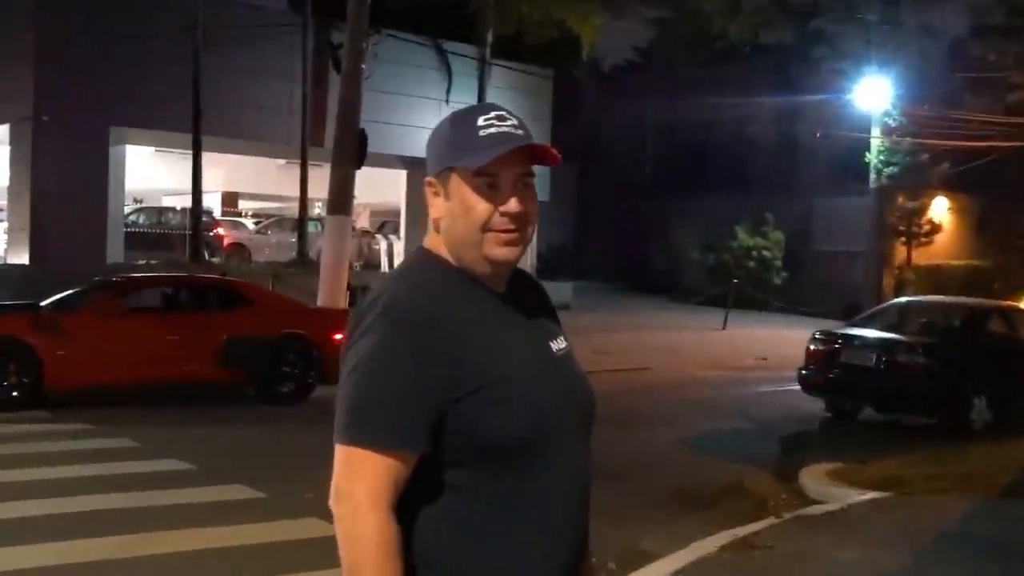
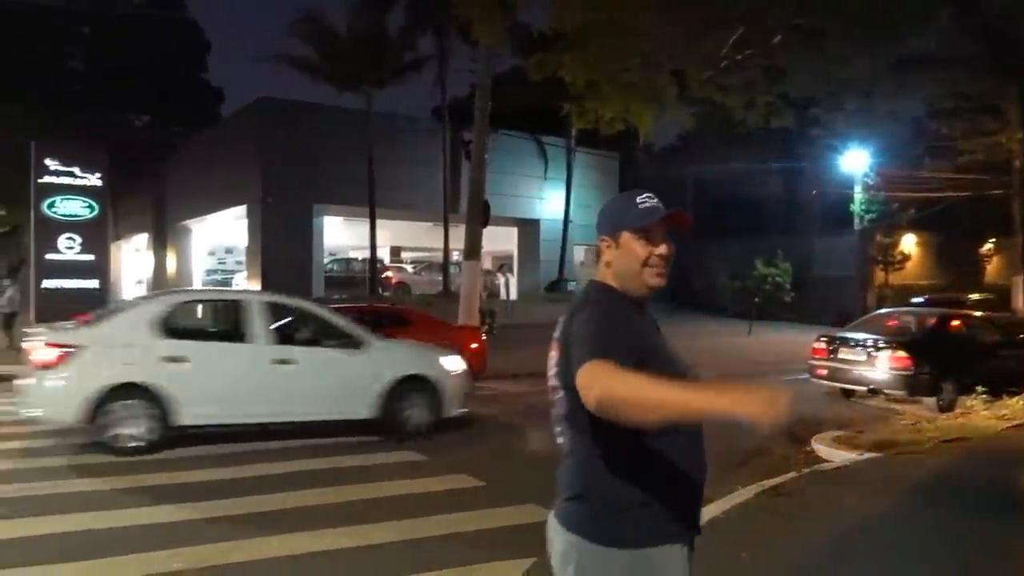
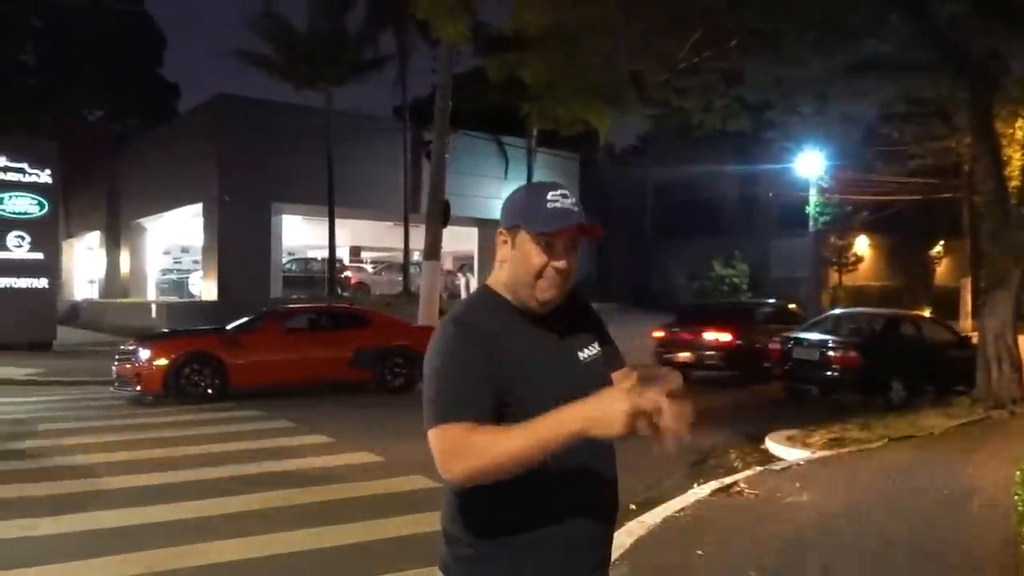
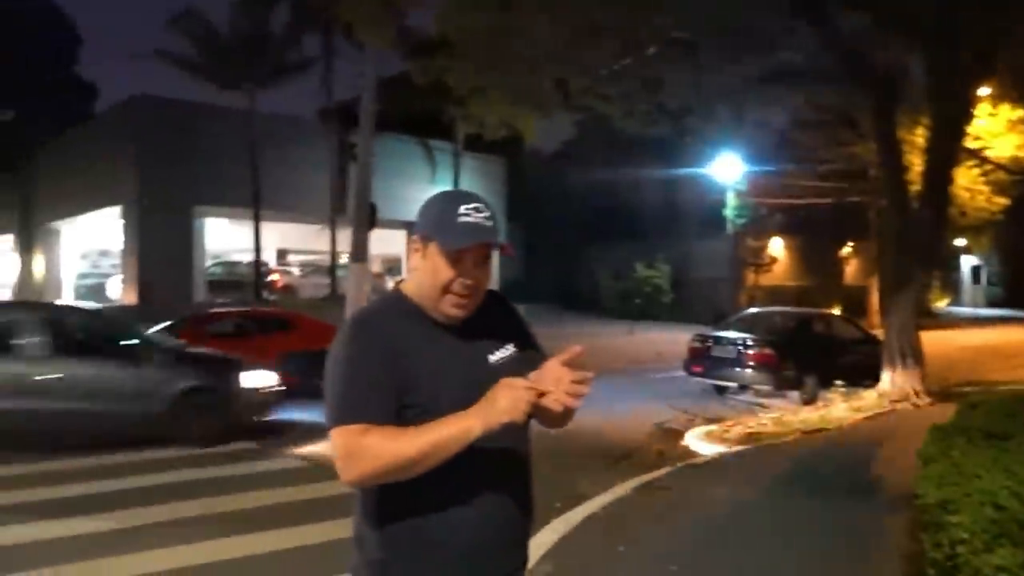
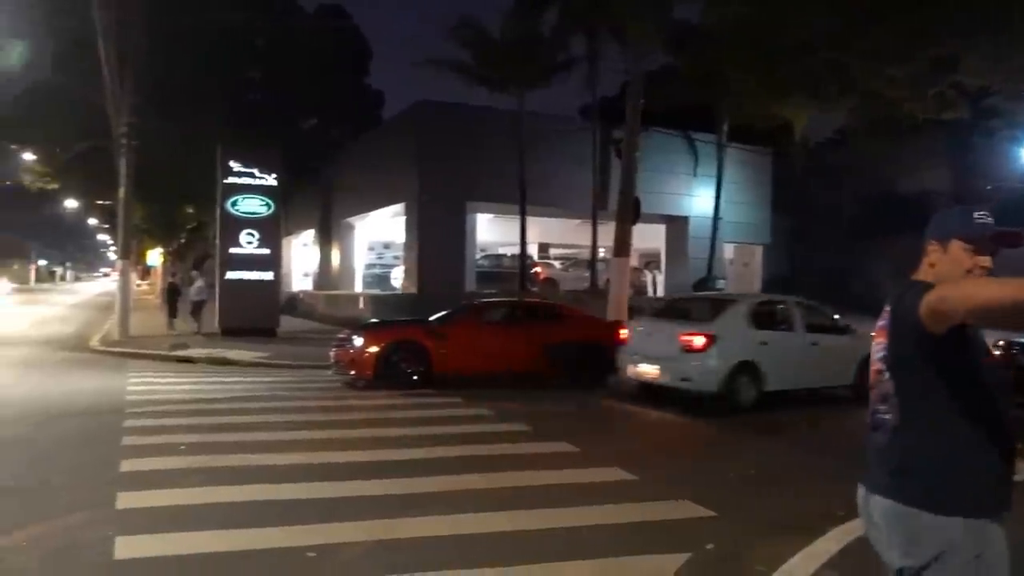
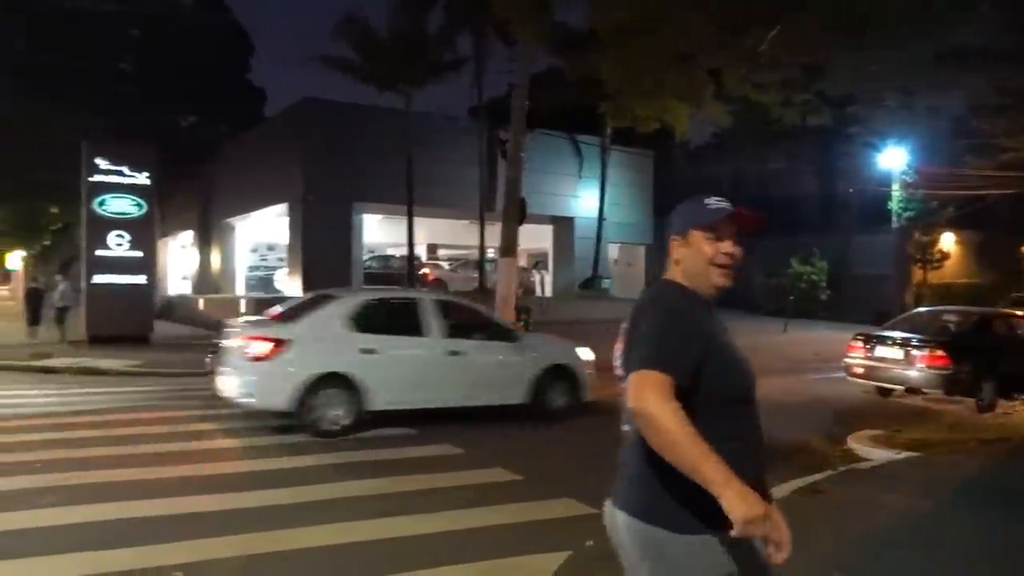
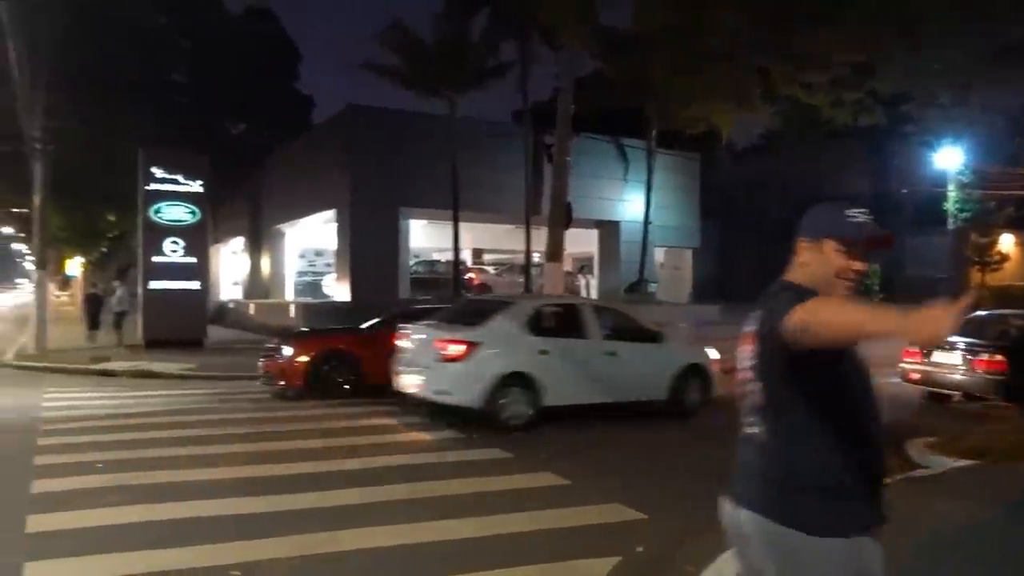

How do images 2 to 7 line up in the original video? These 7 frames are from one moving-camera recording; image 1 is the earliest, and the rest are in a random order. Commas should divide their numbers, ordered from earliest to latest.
4, 3, 2, 6, 7, 5
